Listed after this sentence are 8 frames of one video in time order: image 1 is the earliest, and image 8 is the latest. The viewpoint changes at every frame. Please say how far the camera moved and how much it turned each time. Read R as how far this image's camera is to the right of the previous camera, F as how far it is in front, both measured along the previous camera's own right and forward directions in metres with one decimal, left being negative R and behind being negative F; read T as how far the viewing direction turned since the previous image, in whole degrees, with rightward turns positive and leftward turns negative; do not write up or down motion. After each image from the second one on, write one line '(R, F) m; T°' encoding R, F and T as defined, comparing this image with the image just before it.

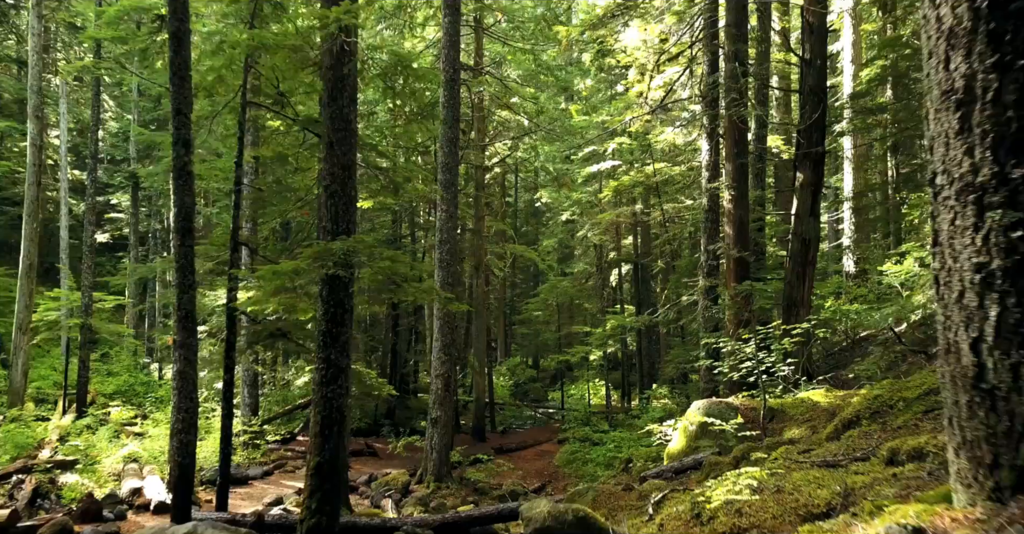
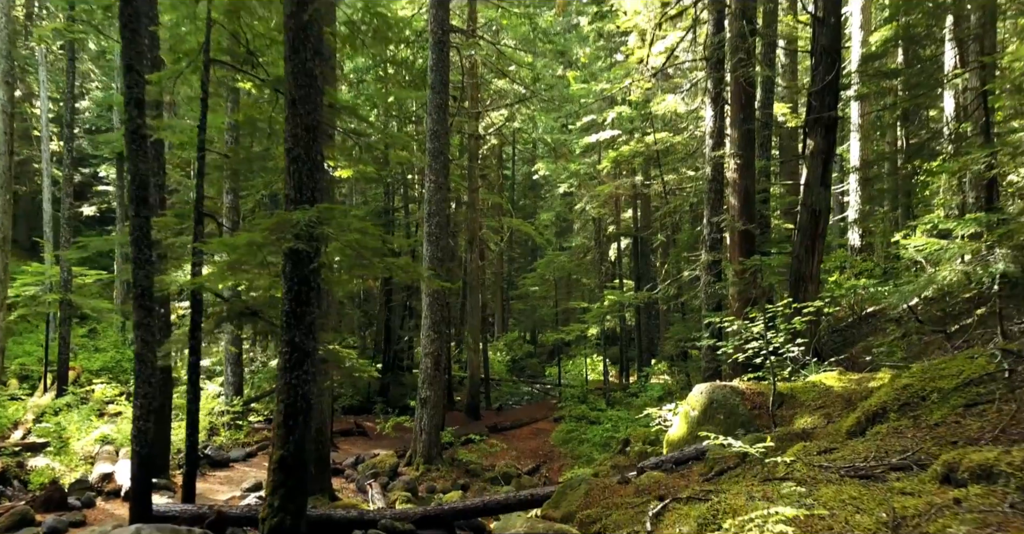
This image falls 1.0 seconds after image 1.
(+0.1, +0.8) m; 0°
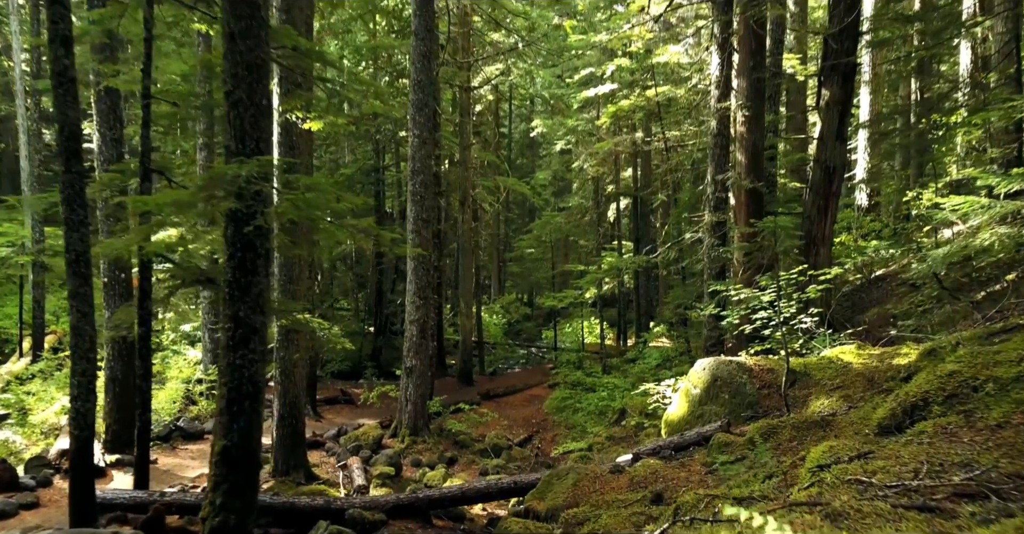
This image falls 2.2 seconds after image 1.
(+0.2, +1.0) m; 0°
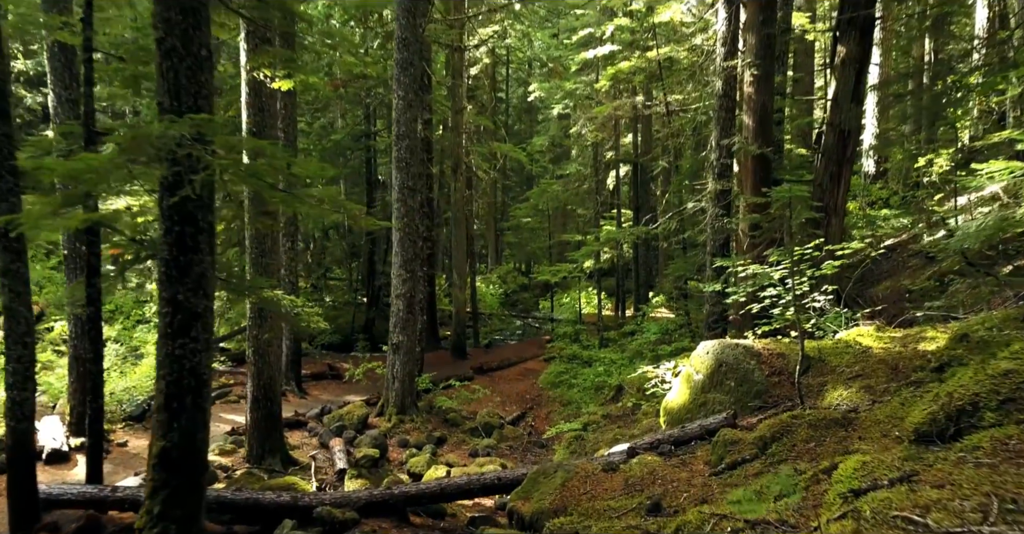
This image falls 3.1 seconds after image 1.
(+0.1, +0.8) m; 0°
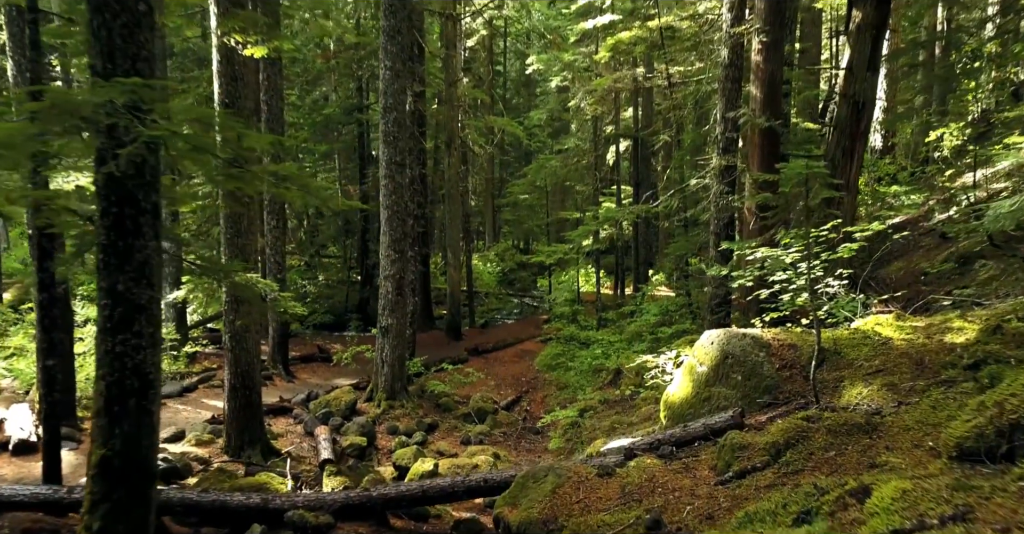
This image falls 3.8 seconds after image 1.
(+0.1, +0.7) m; 0°
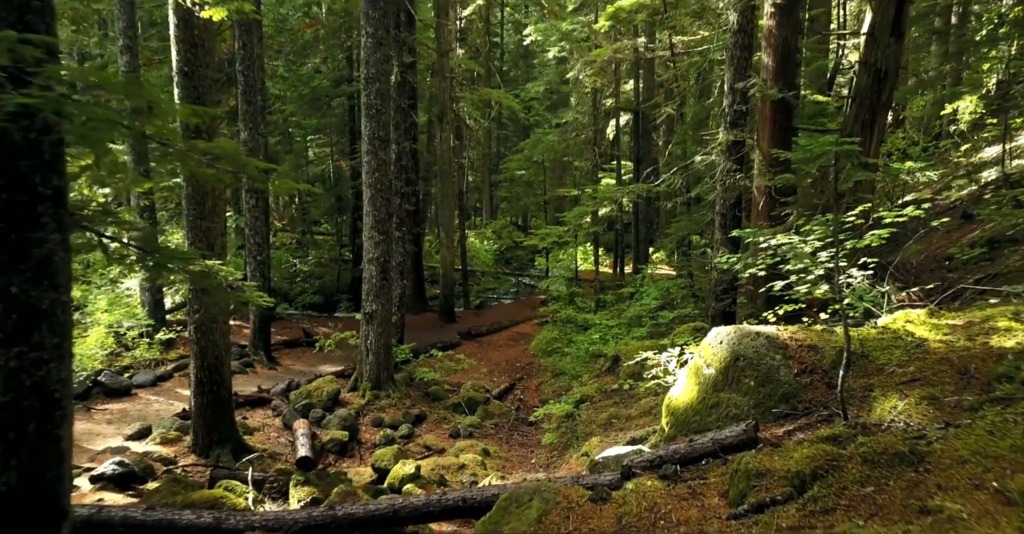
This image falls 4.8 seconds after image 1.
(+0.1, +0.9) m; 0°
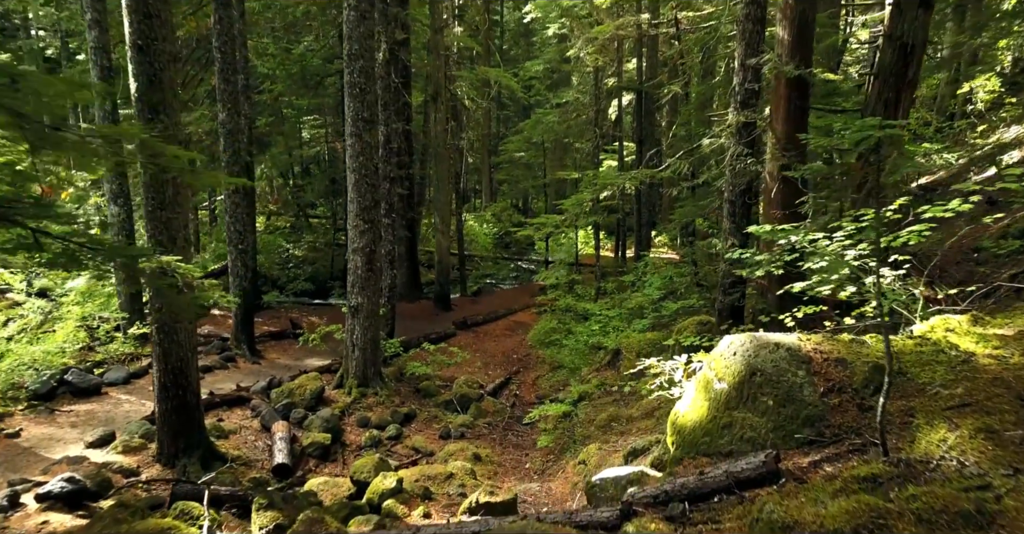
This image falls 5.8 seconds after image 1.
(+0.1, +0.8) m; 0°
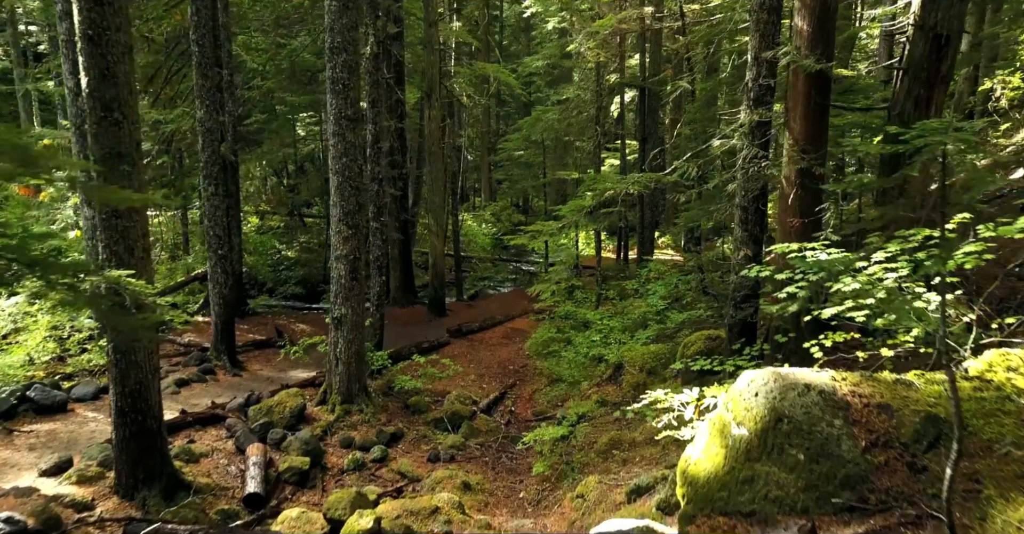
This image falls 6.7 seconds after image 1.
(+0.1, +0.9) m; 0°
